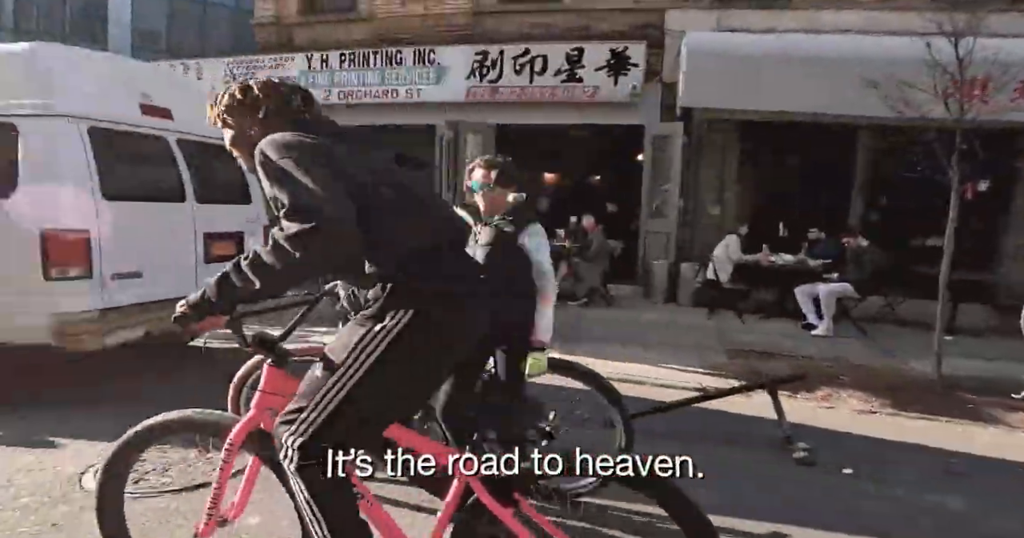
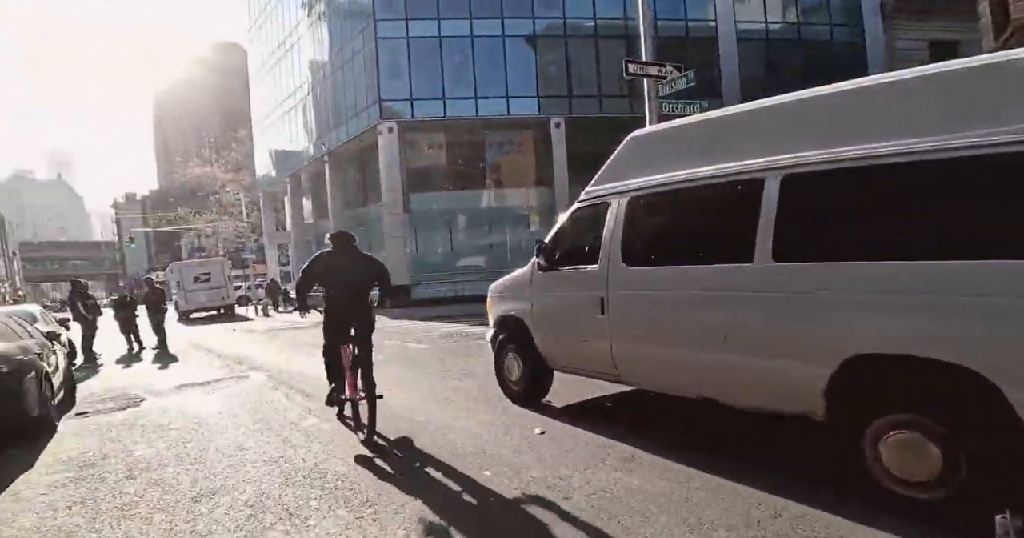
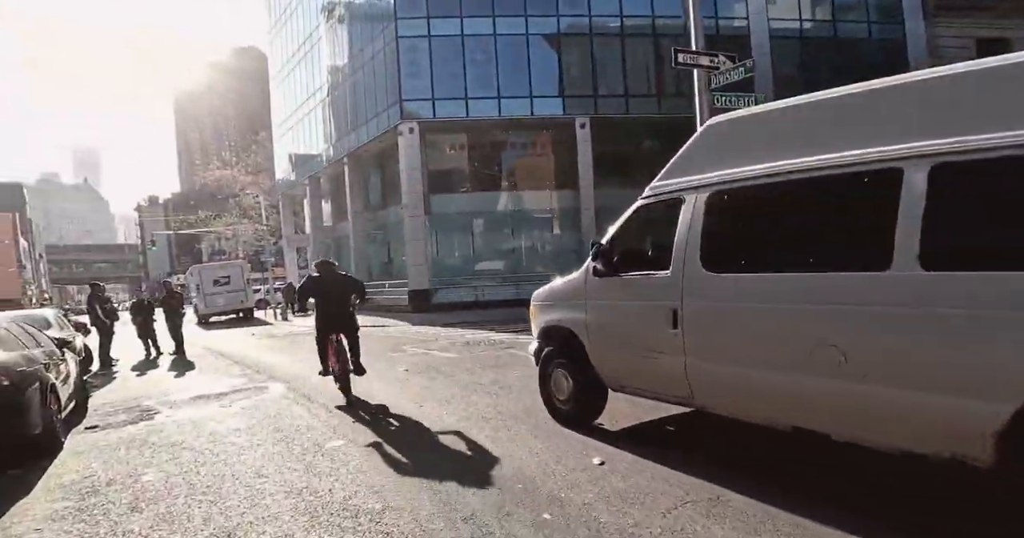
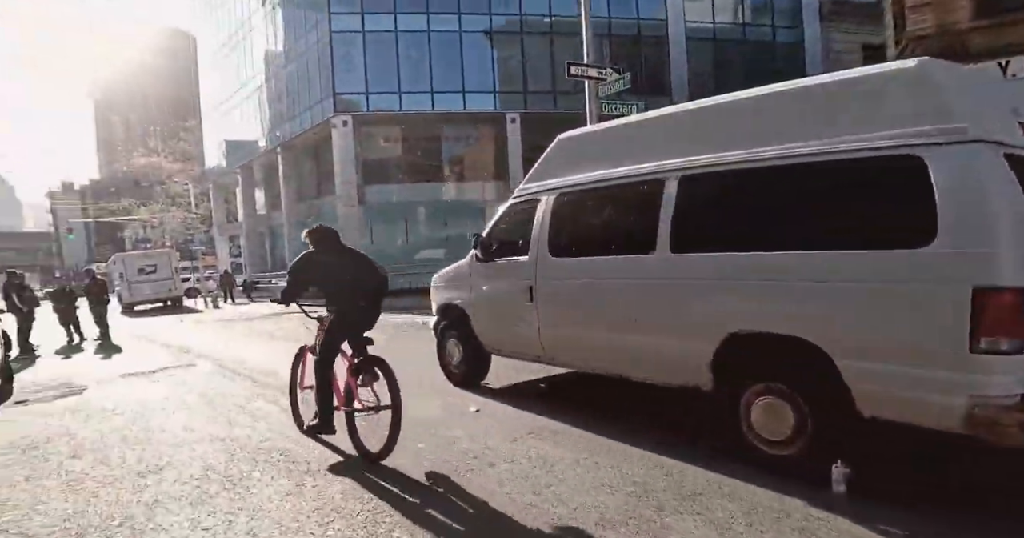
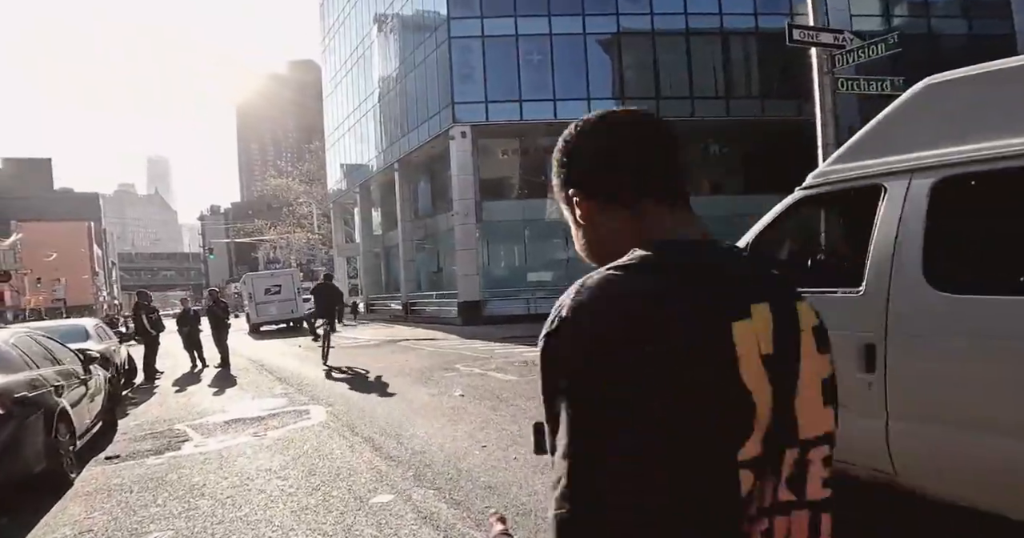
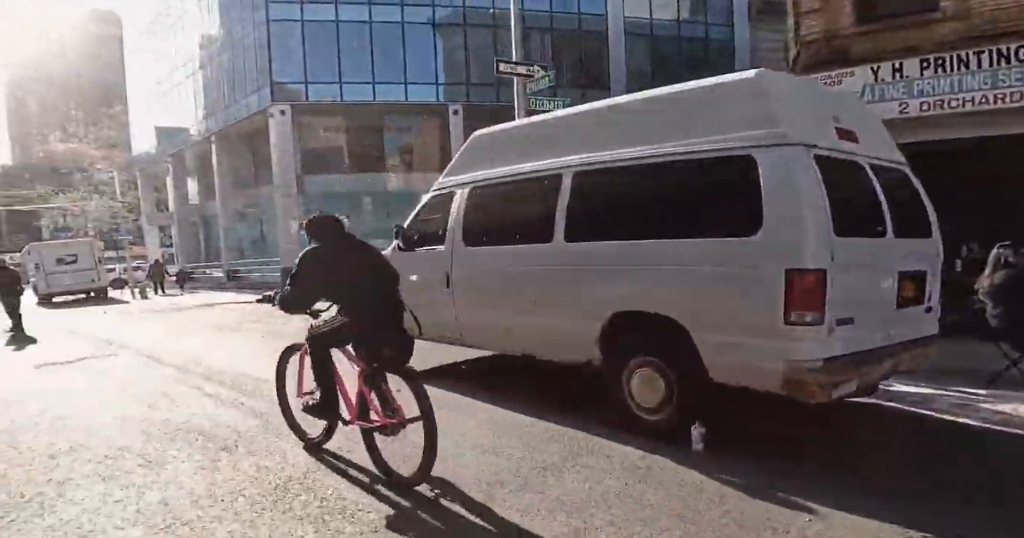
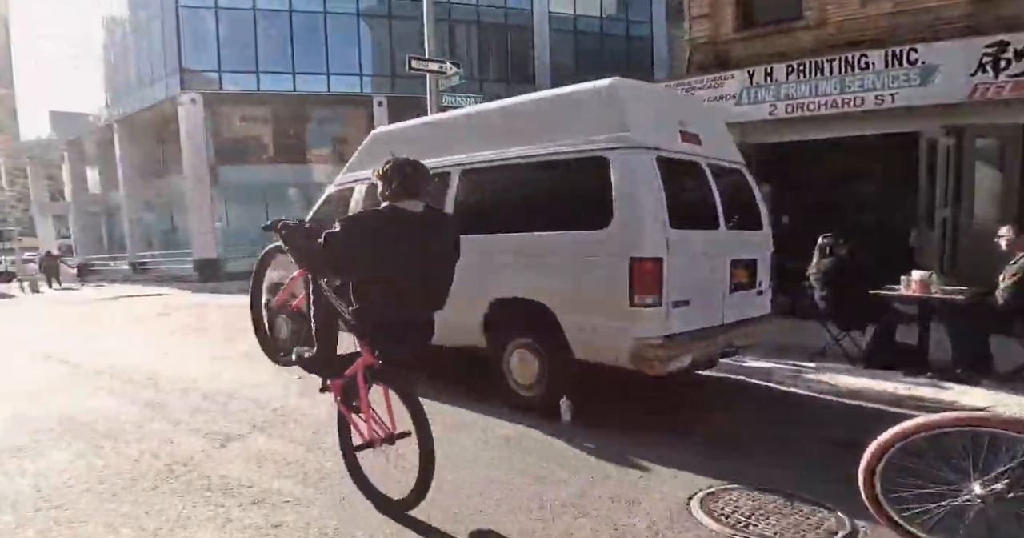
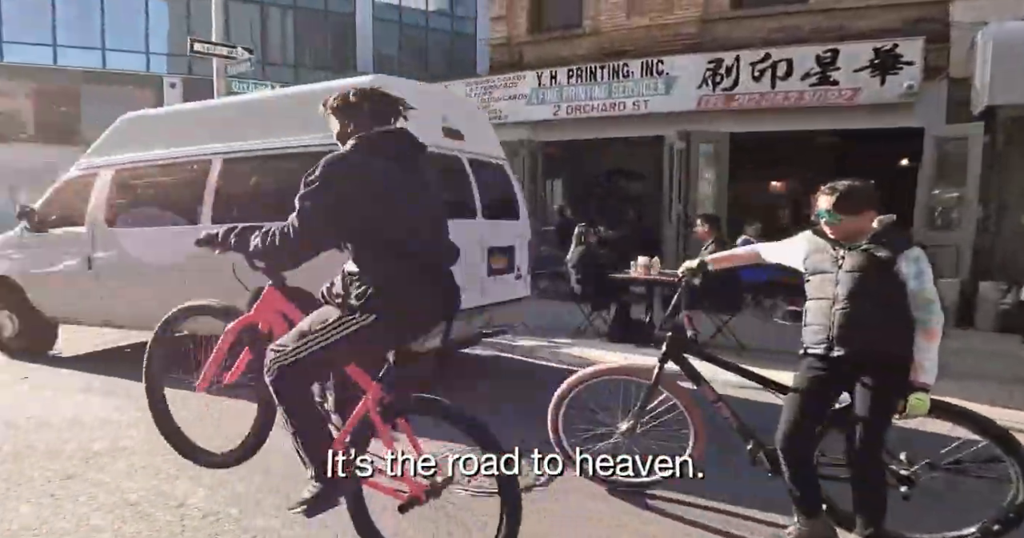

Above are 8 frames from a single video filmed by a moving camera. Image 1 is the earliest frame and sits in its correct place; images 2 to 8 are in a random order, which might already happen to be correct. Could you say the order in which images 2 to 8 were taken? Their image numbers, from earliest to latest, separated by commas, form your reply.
8, 7, 6, 4, 2, 3, 5
